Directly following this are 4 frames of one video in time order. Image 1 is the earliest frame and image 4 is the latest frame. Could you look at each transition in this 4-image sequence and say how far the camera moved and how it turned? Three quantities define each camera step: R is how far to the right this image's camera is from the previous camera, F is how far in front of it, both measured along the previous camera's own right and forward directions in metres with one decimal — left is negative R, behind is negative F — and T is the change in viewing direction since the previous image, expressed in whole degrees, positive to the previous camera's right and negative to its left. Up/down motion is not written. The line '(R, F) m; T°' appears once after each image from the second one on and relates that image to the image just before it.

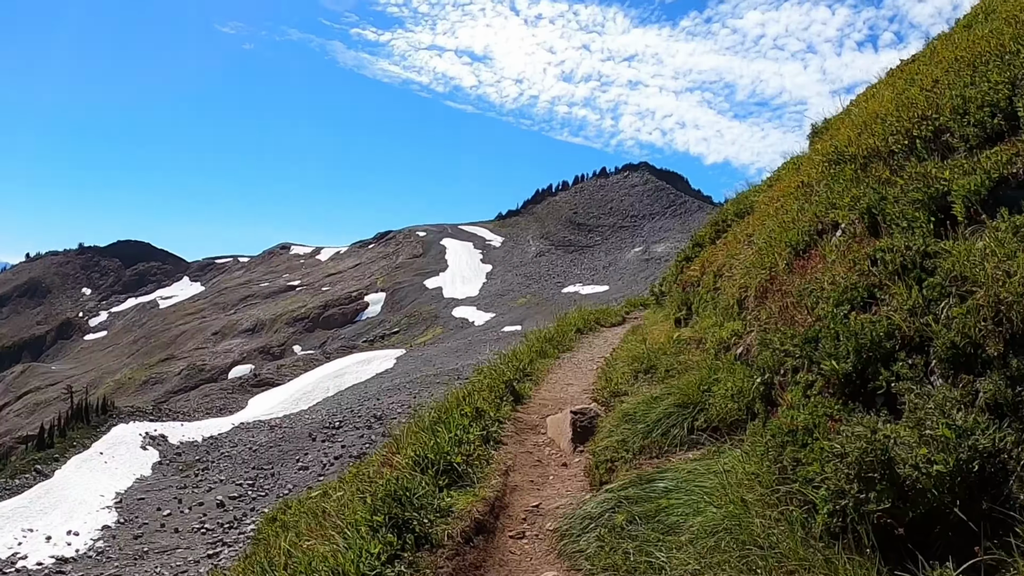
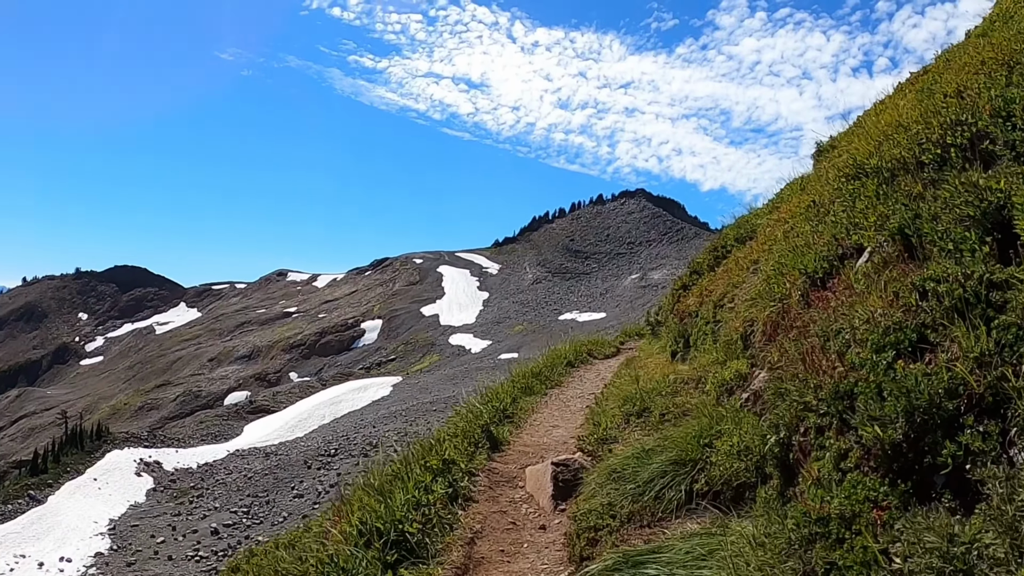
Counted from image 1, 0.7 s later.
(+0.2, +0.6) m; 0°
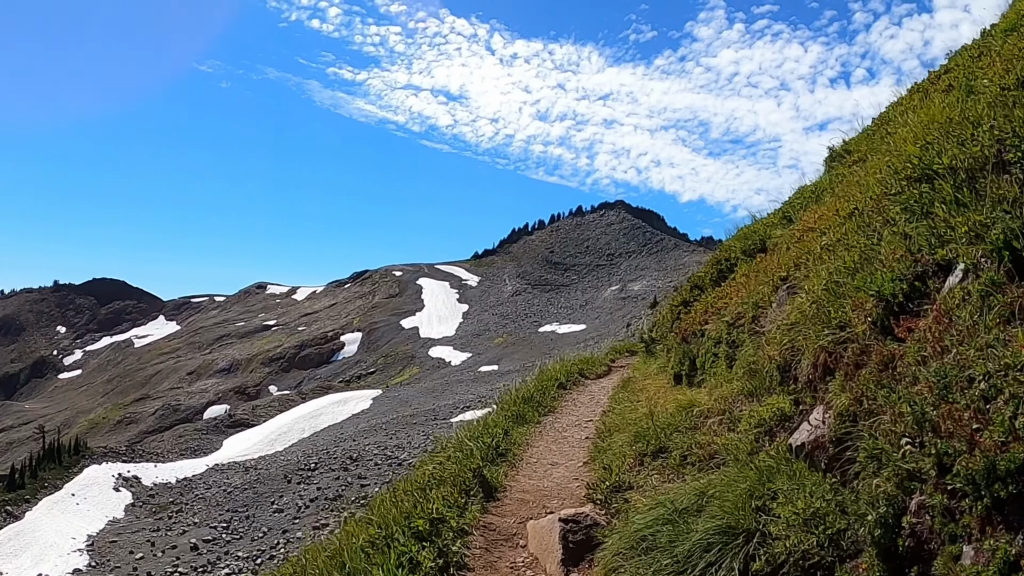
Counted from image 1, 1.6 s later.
(-0.1, +0.6) m; +2°
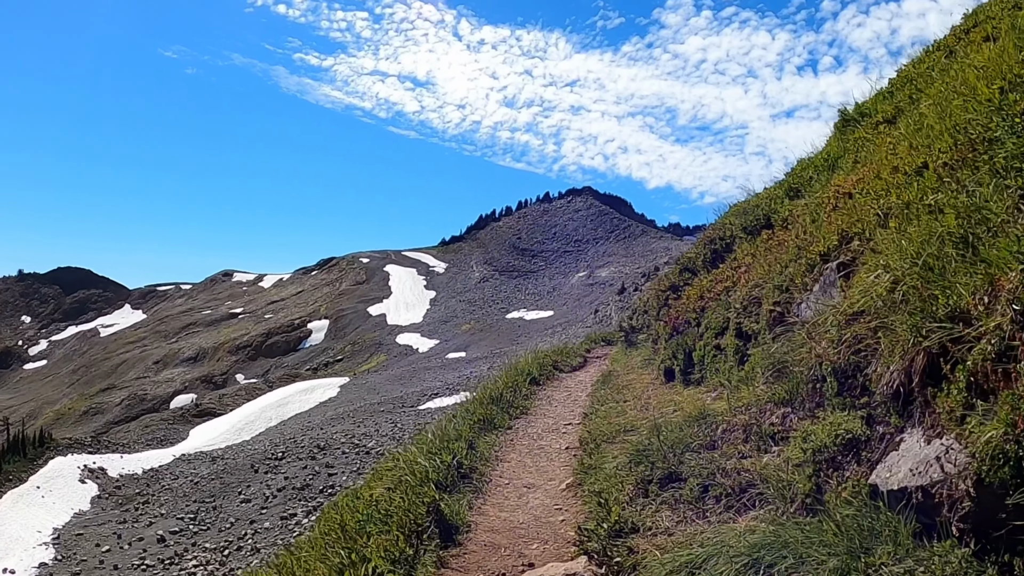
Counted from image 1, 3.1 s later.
(0.0, +0.9) m; +3°
